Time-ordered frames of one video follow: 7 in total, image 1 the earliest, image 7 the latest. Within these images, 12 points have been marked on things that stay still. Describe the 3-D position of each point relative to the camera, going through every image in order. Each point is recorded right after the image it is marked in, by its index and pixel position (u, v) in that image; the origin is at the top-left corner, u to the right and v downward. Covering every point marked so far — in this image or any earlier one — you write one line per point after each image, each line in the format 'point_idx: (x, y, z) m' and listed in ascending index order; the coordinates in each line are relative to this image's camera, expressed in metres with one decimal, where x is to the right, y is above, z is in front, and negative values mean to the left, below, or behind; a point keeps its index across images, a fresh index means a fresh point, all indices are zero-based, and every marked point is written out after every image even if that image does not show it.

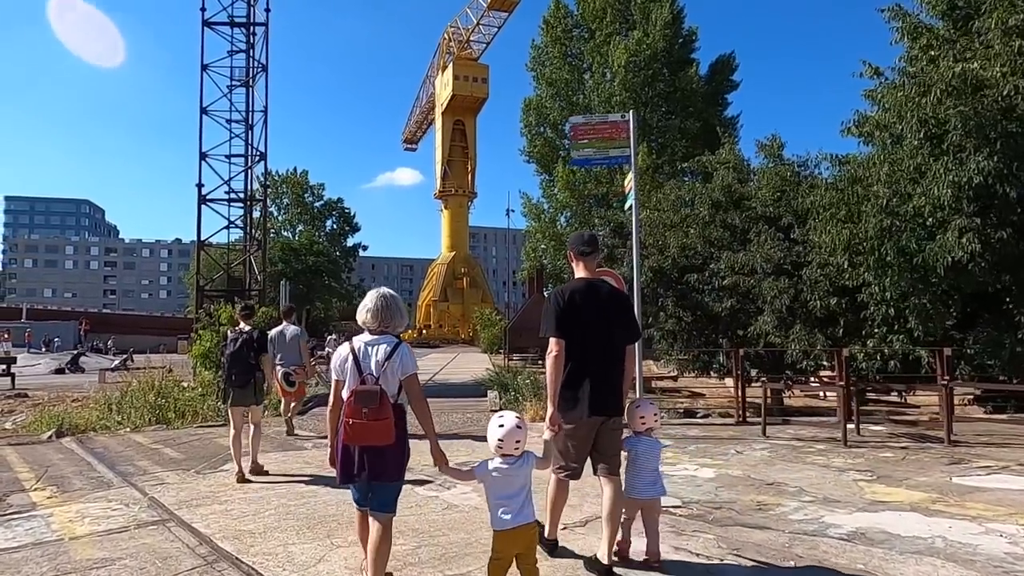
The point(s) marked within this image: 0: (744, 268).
0: (+4.8, +0.4, +13.7) m
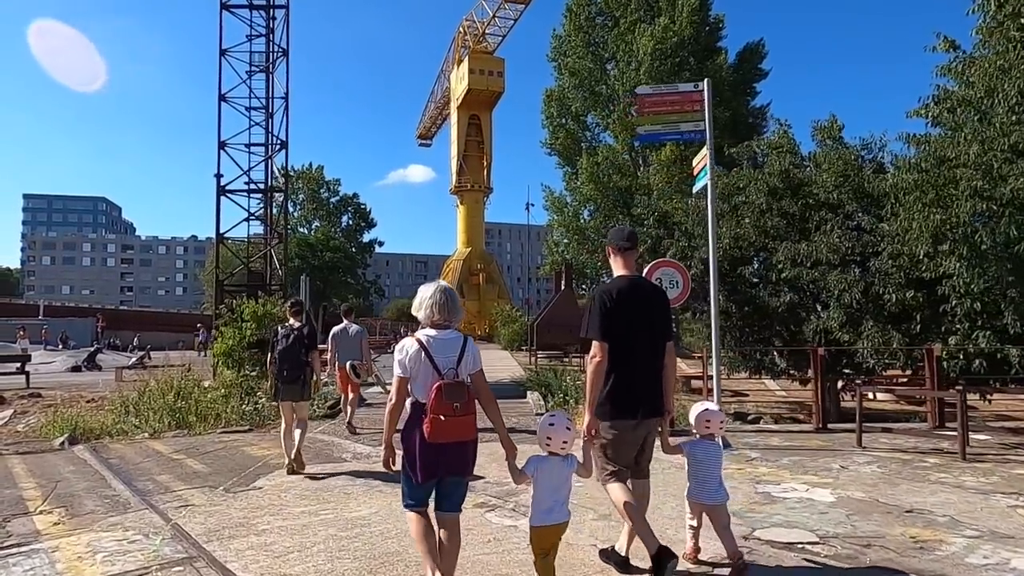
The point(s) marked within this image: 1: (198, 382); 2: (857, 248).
0: (+5.7, +0.6, +12.7) m
1: (-6.1, -1.8, +12.8) m
2: (+6.5, +0.7, +12.4) m
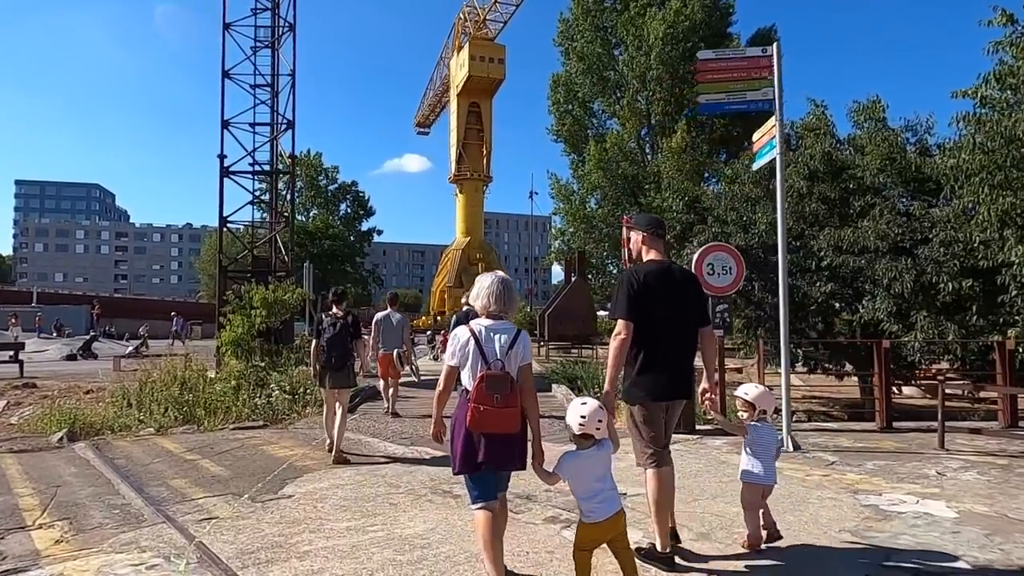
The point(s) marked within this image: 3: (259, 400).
0: (+6.1, +0.8, +12.0) m
1: (-5.7, -1.6, +12.0) m
2: (+7.0, +0.9, +11.6) m
3: (-3.9, -1.8, +10.3) m
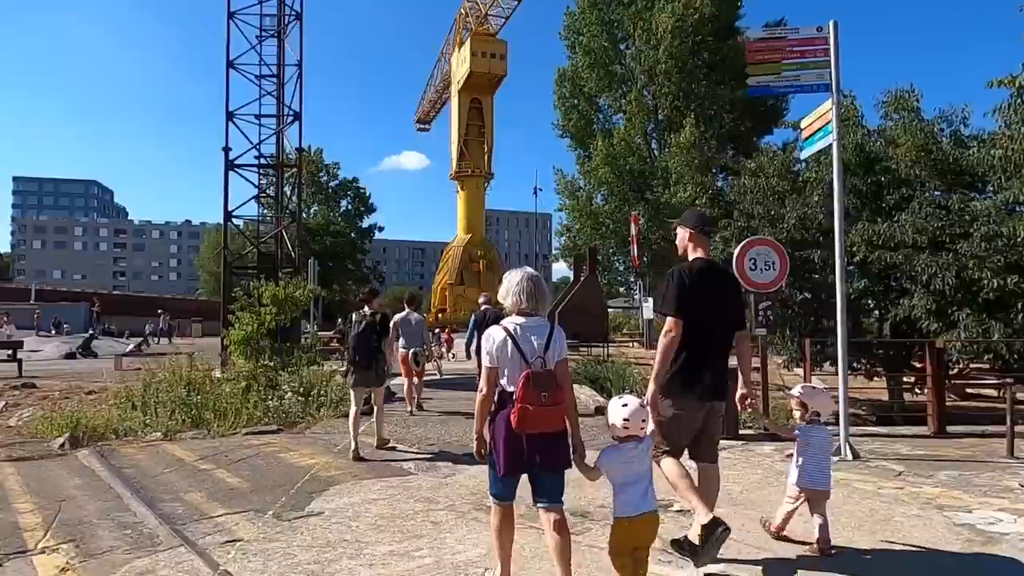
0: (+6.5, +0.8, +11.5) m
1: (-5.3, -1.5, +11.5) m
2: (+7.3, +1.0, +11.2) m
3: (-3.6, -1.7, +9.8) m
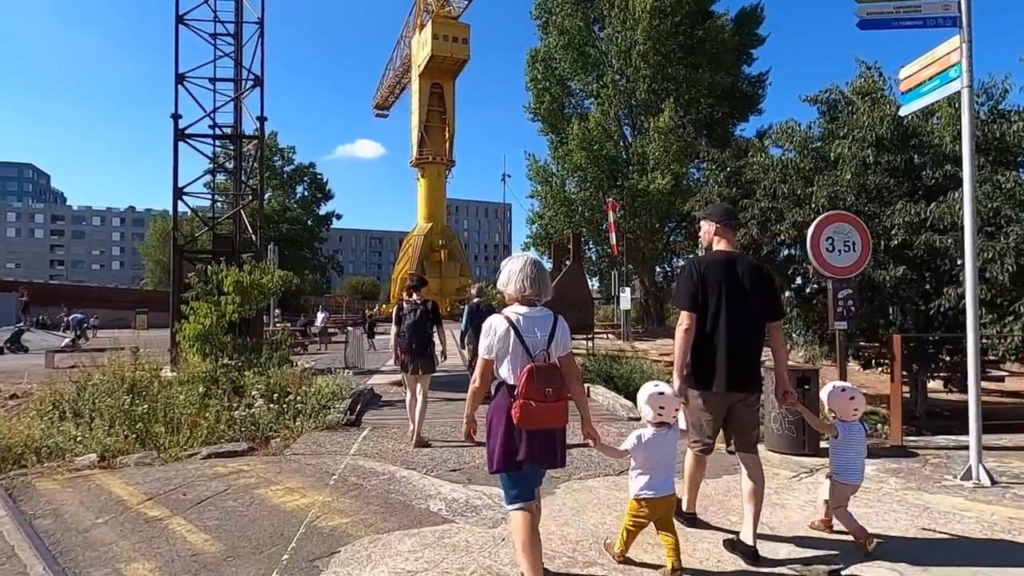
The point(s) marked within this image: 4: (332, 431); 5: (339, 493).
0: (+6.6, +1.0, +10.4) m
1: (-5.2, -1.3, +9.7) m
2: (+7.5, +1.2, +10.1) m
3: (-3.4, -1.5, +8.1) m
4: (-2.1, -1.6, +7.5) m
5: (-1.3, -1.5, +4.9) m
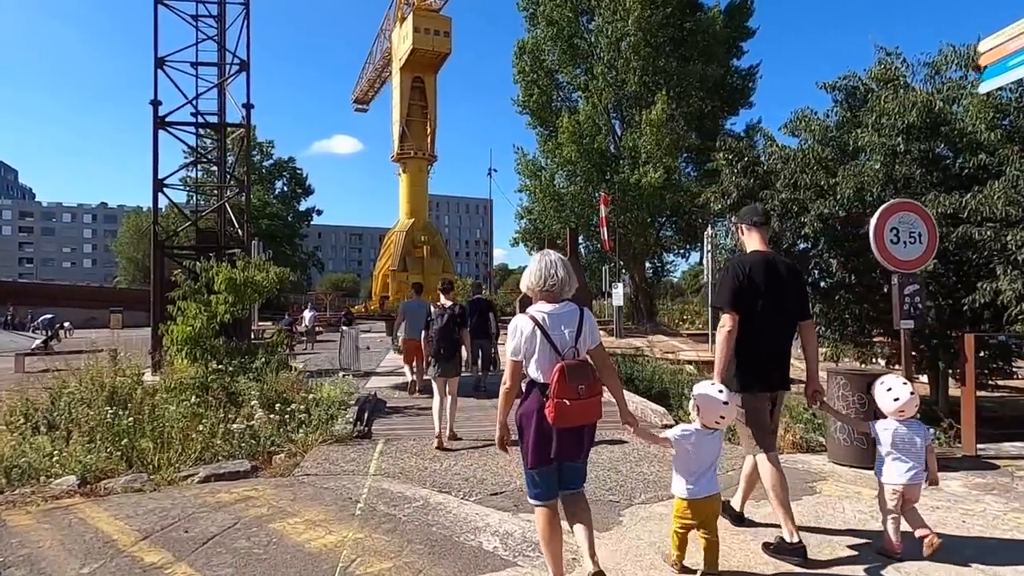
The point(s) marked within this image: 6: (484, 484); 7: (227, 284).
0: (+6.8, +1.1, +9.9) m
1: (-5.0, -1.3, +8.8) m
2: (+7.7, +1.3, +9.6) m
3: (-3.1, -1.5, +7.3) m
4: (-1.7, -1.6, +6.8) m
5: (-0.9, -1.5, +4.2) m
6: (-0.2, -1.6, +5.2) m
7: (-3.9, +0.1, +9.0) m
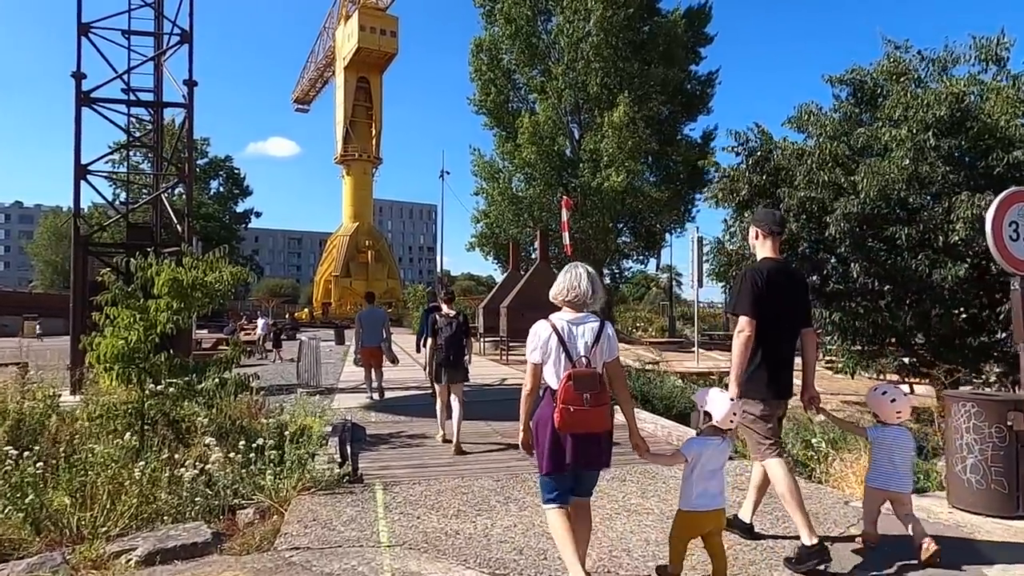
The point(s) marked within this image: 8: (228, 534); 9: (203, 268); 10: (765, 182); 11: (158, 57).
0: (+6.8, +1.0, +9.1) m
1: (-4.8, -1.3, +7.0) m
2: (+7.7, +1.2, +8.9) m
3: (-2.8, -1.5, +5.6) m
4: (-1.4, -1.6, +5.2) m
5: (-0.4, -1.5, +2.7) m
6: (+0.2, -1.6, +3.8) m
7: (-3.8, 0.0, +7.3) m
8: (-2.0, -1.6, +4.5) m
9: (-3.6, +0.2, +7.6) m
10: (+4.4, +1.9, +11.8) m
11: (-6.9, +4.6, +12.9) m
